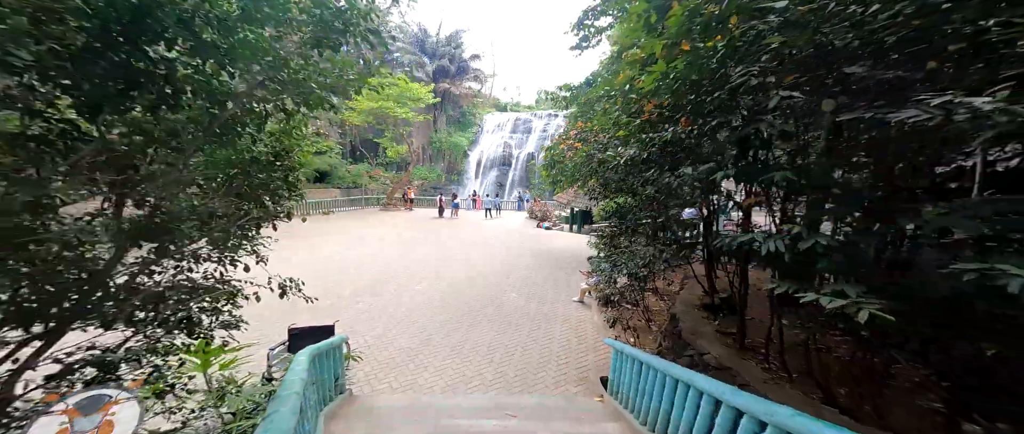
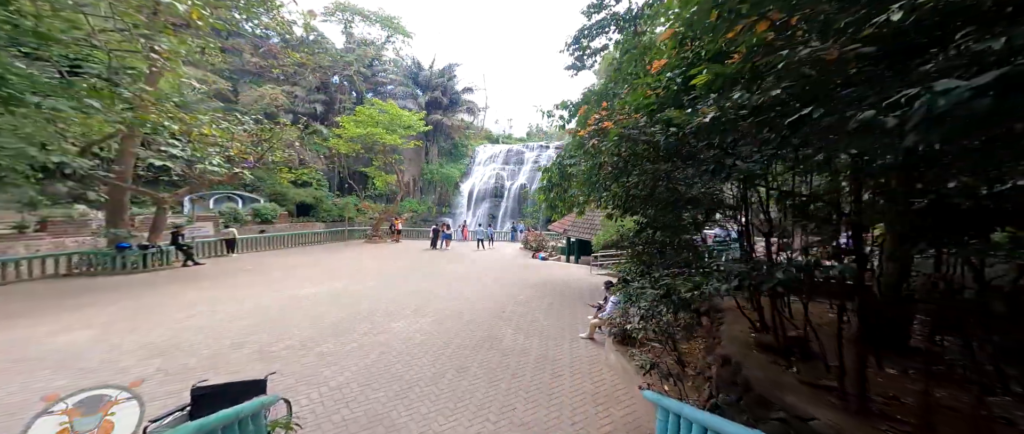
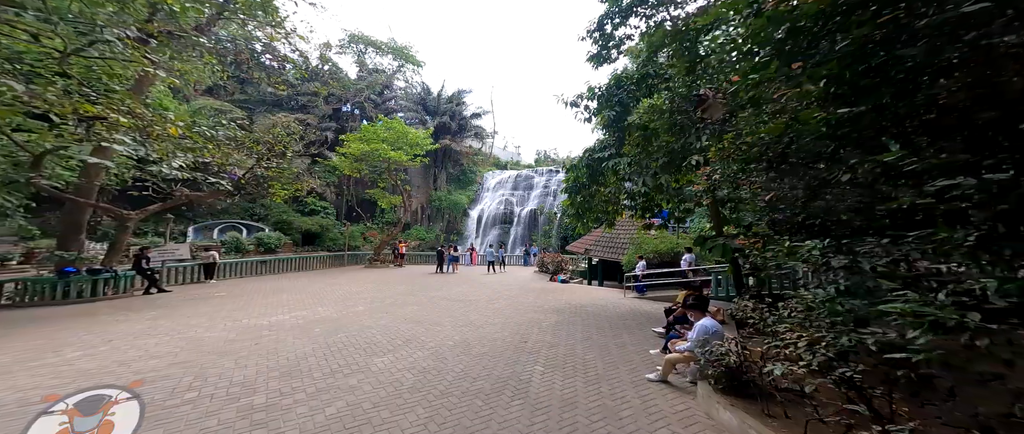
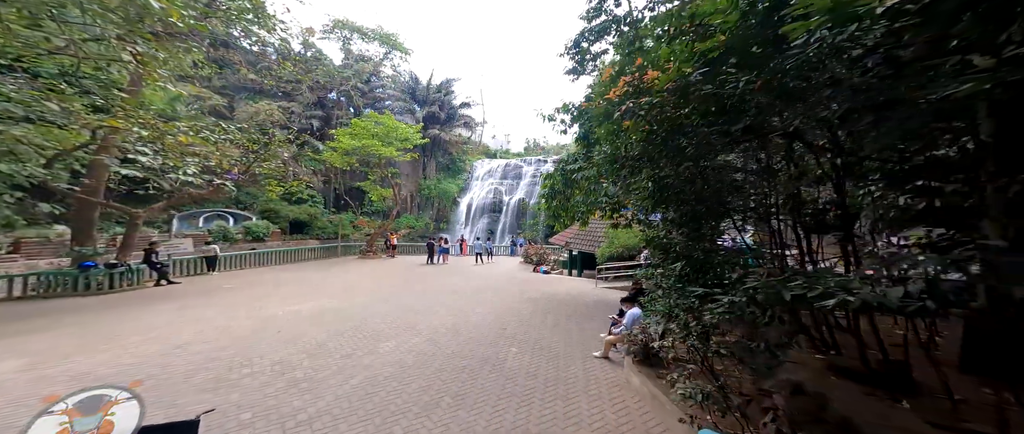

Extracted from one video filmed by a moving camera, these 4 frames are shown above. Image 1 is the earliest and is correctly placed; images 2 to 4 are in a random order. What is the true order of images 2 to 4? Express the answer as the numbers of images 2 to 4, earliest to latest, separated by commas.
2, 4, 3
